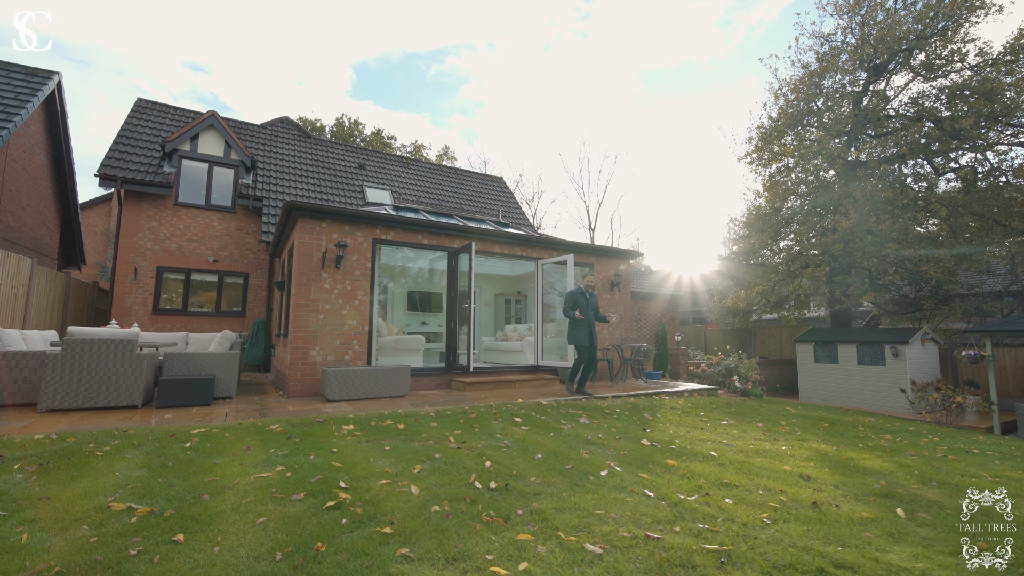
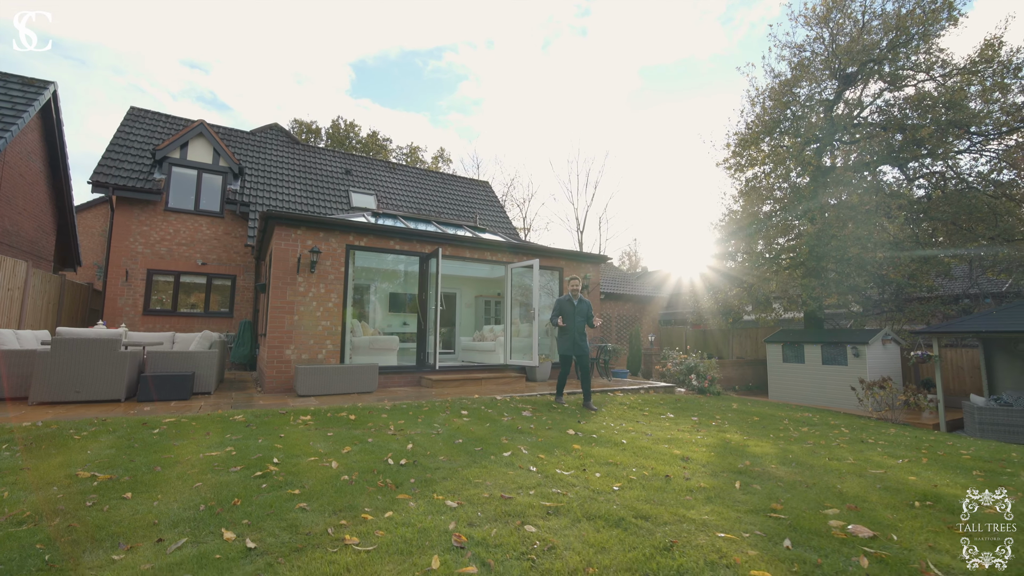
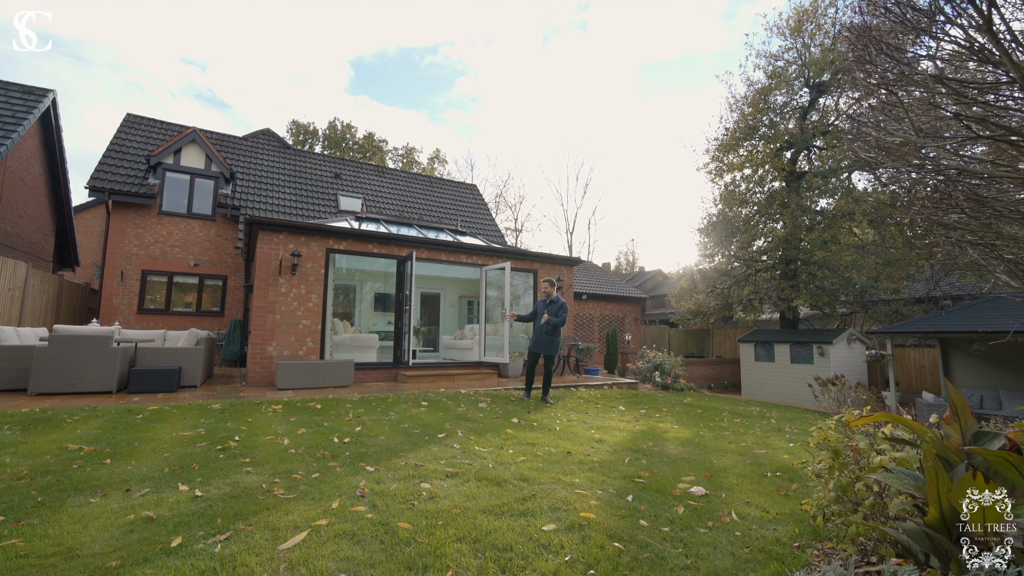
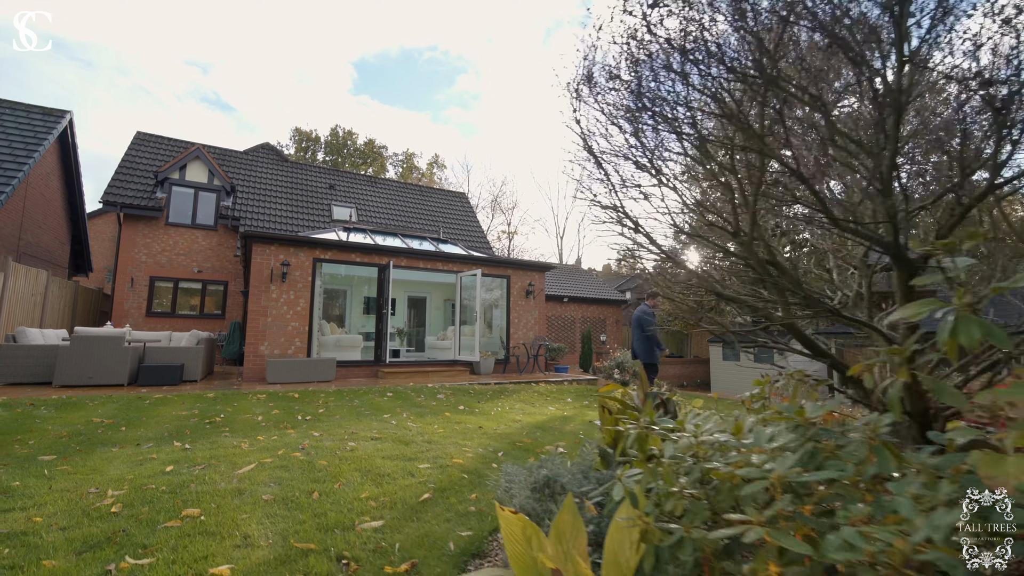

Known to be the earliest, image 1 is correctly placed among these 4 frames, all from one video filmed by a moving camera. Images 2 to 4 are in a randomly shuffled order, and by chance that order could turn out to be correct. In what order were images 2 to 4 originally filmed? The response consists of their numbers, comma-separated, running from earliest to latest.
2, 3, 4
